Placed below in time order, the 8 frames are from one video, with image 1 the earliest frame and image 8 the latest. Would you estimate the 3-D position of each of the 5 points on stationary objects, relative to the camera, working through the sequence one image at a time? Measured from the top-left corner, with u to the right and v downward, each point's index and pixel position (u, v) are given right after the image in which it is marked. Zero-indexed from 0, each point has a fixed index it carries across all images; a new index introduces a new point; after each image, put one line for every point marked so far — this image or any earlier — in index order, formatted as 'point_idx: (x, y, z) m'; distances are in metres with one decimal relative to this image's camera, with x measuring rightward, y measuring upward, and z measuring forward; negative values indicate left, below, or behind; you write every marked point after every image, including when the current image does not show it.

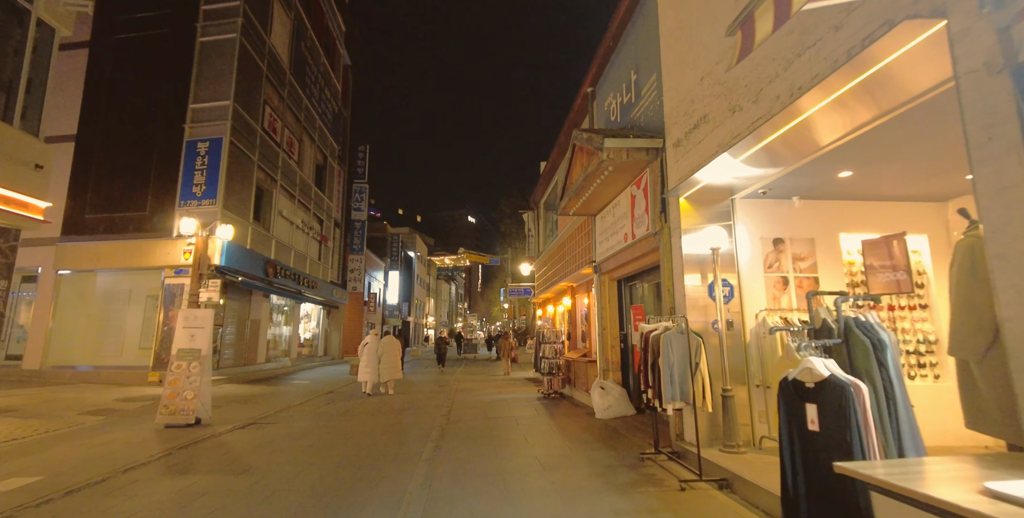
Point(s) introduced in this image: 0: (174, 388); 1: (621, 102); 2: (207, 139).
0: (-5.6, -2.2, +7.9) m
1: (+1.8, +2.6, +7.8) m
2: (-8.7, +3.4, +13.6) m
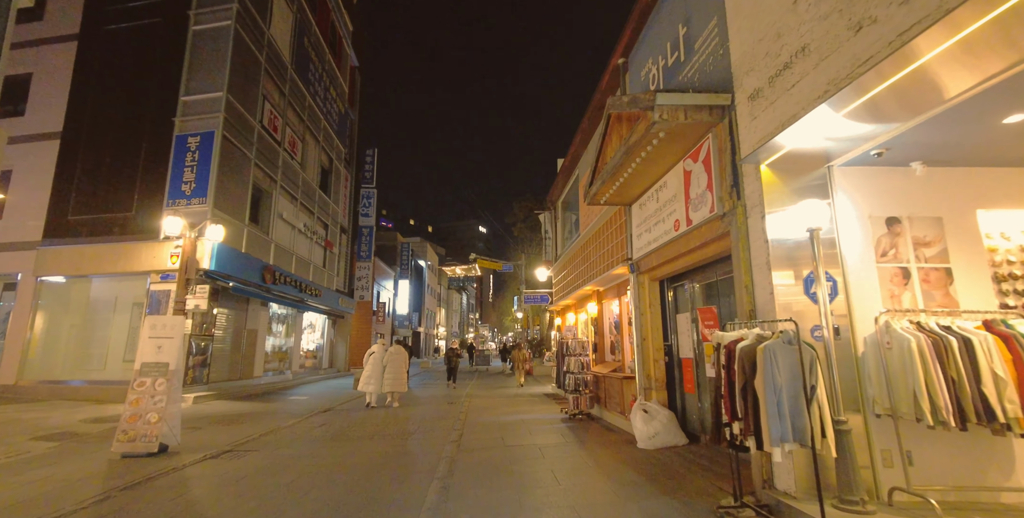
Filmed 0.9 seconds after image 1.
0: (-5.3, -2.1, +6.7) m
1: (+2.1, +2.6, +6.5) m
2: (-8.3, +3.3, +12.5) m
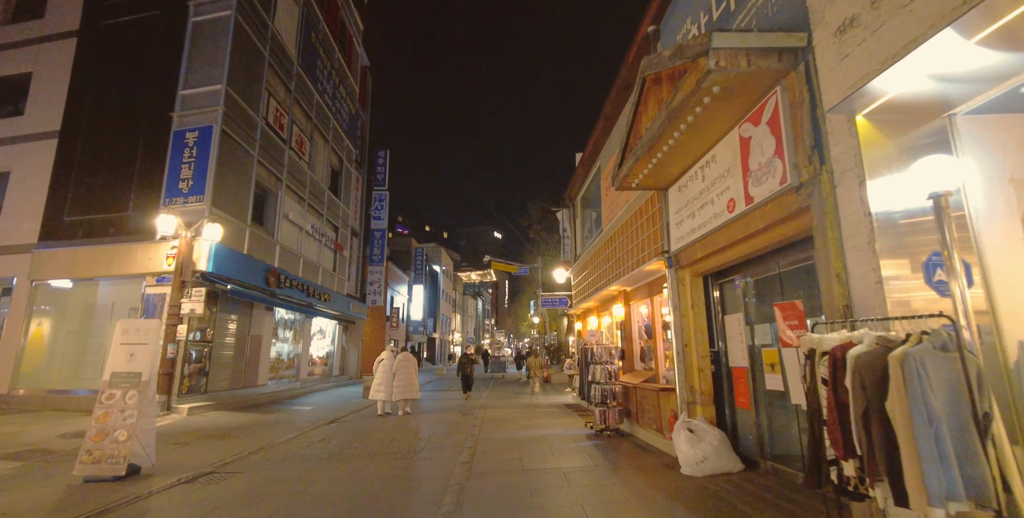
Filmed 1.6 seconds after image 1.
0: (-5.1, -2.1, +5.9) m
1: (+2.3, +2.7, +5.5) m
2: (-7.9, +3.3, +11.9) m
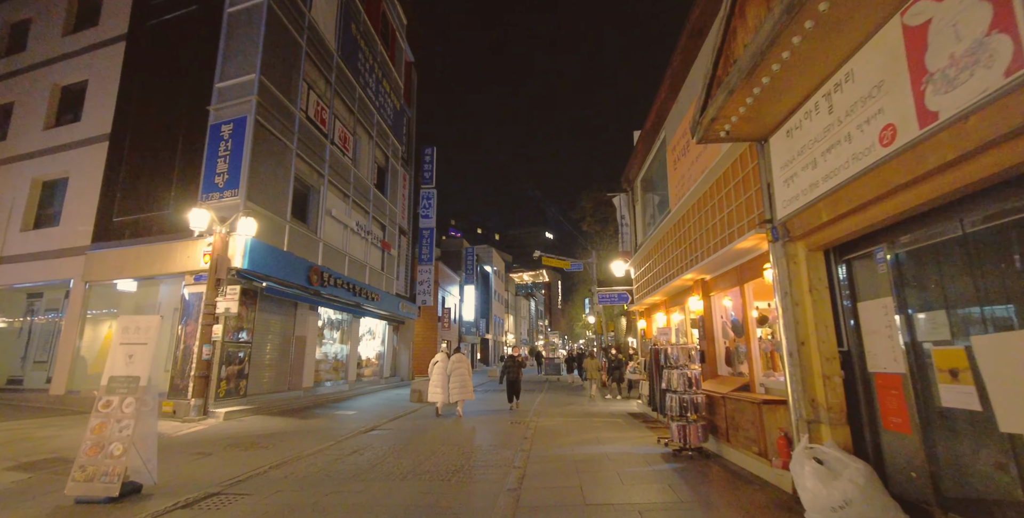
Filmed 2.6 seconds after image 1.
0: (-4.5, -1.9, +5.2) m
1: (+2.6, +3.0, +3.9) m
2: (-6.8, +3.3, +11.5) m
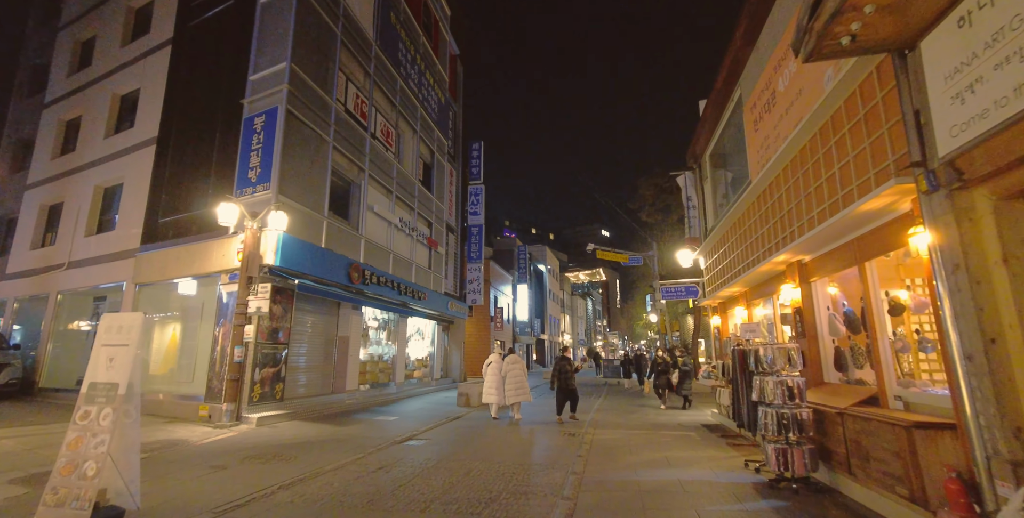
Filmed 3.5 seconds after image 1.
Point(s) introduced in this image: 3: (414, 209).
0: (-4.1, -1.8, +4.4) m
1: (+2.7, +3.3, +2.4) m
2: (-5.7, +3.4, +11.0) m
3: (-3.8, +1.9, +18.1) m
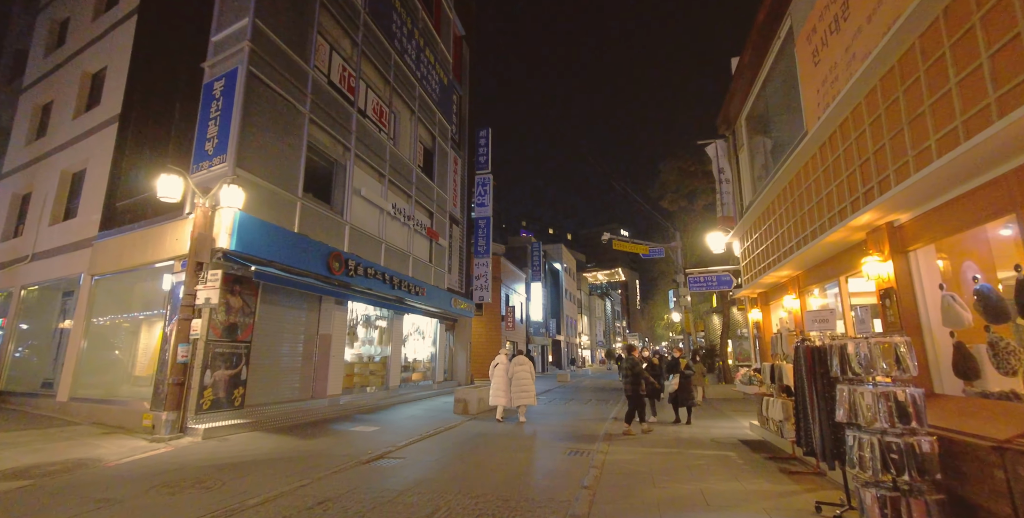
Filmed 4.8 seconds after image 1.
0: (-4.4, -1.5, +2.9) m
1: (+2.3, +3.7, +0.7) m
2: (-5.8, +3.7, +9.5) m
3: (-3.5, +2.2, +16.6) m
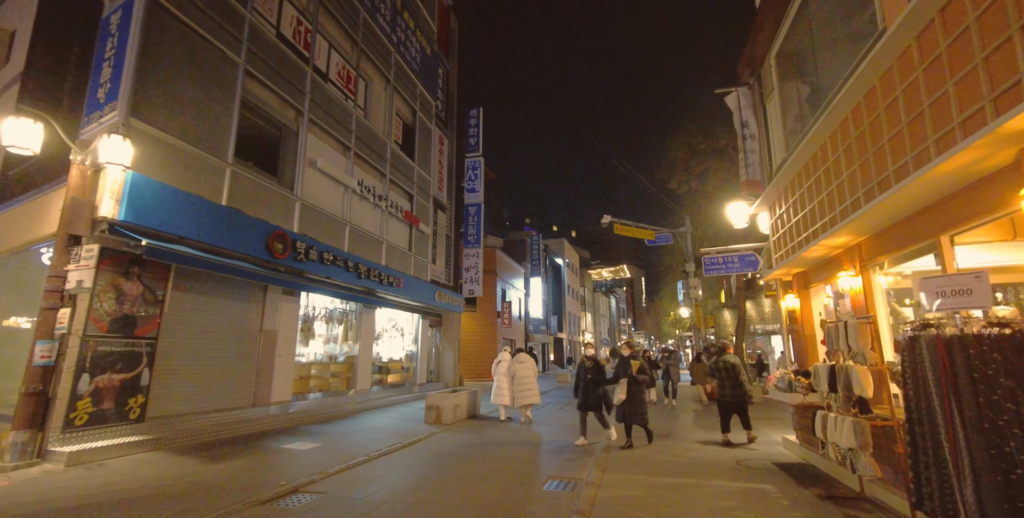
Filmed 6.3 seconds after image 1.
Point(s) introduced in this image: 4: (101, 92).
0: (-4.9, -1.1, +1.0) m
1: (+1.8, +4.1, -1.3) m
2: (-6.3, +4.1, +7.6) m
3: (-3.9, +2.6, +14.7) m
4: (-6.3, +2.6, +7.3) m
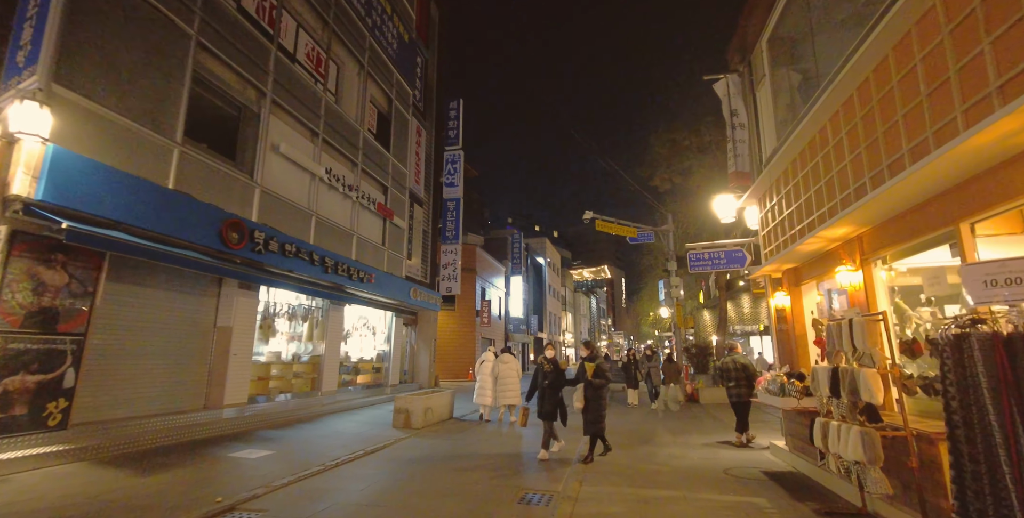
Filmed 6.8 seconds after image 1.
0: (-5.0, -0.9, +0.2) m
1: (+1.8, +4.2, -1.8) m
2: (-6.6, +4.3, +6.8) m
3: (-4.6, +2.8, +13.9) m
4: (-6.7, +2.8, +6.5) m
